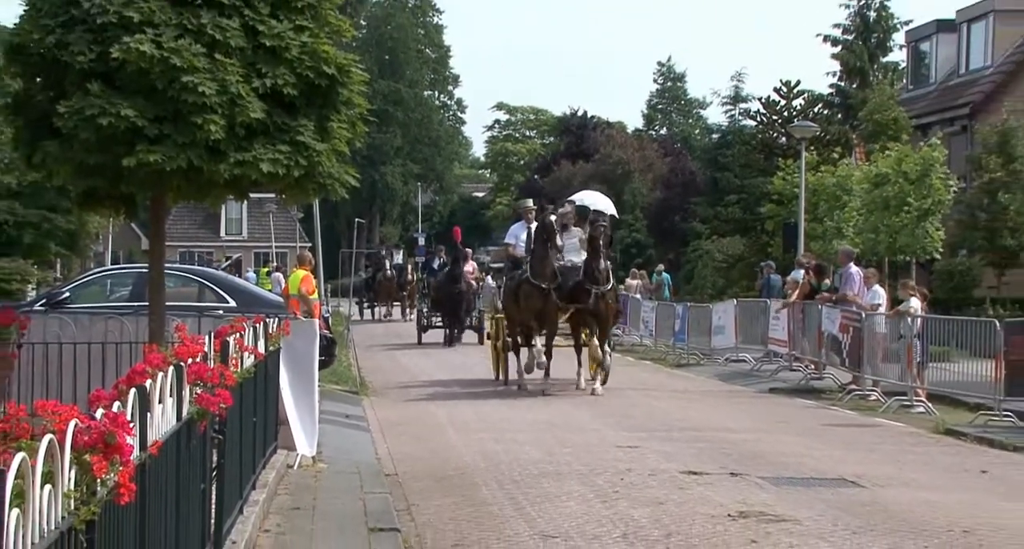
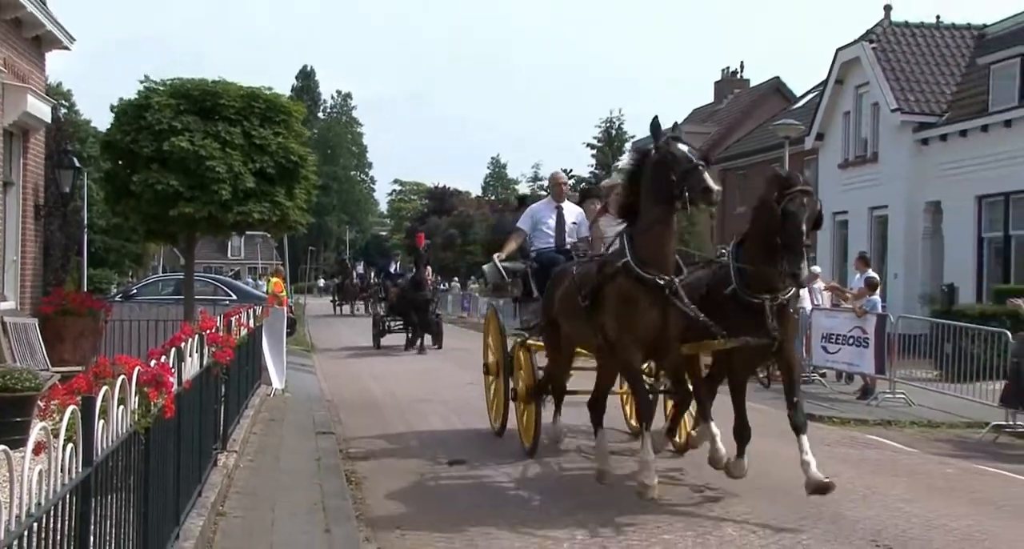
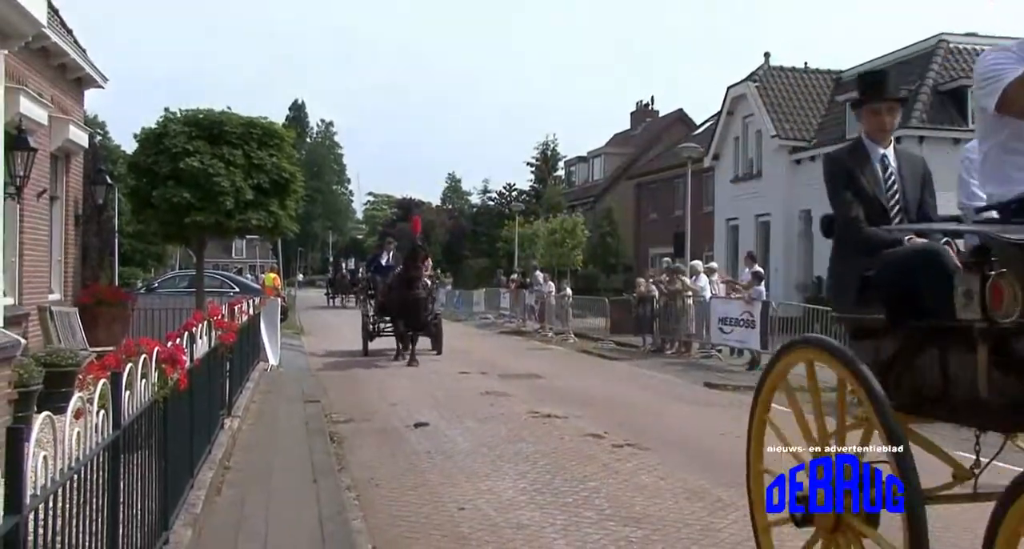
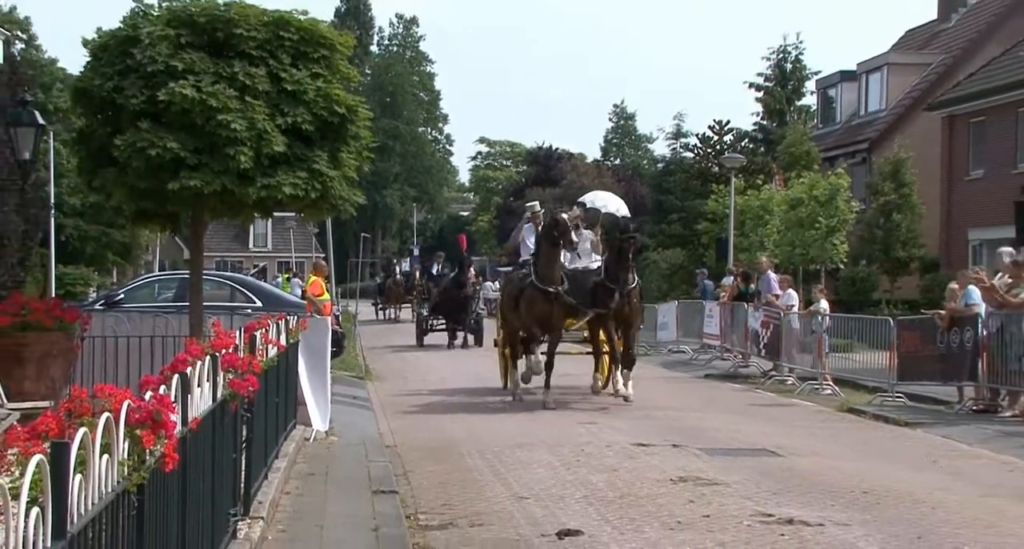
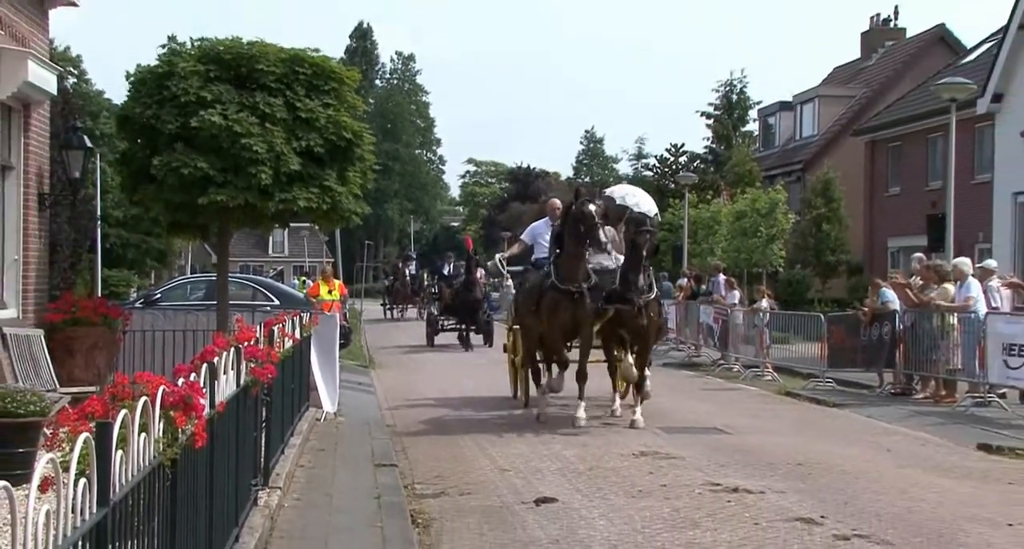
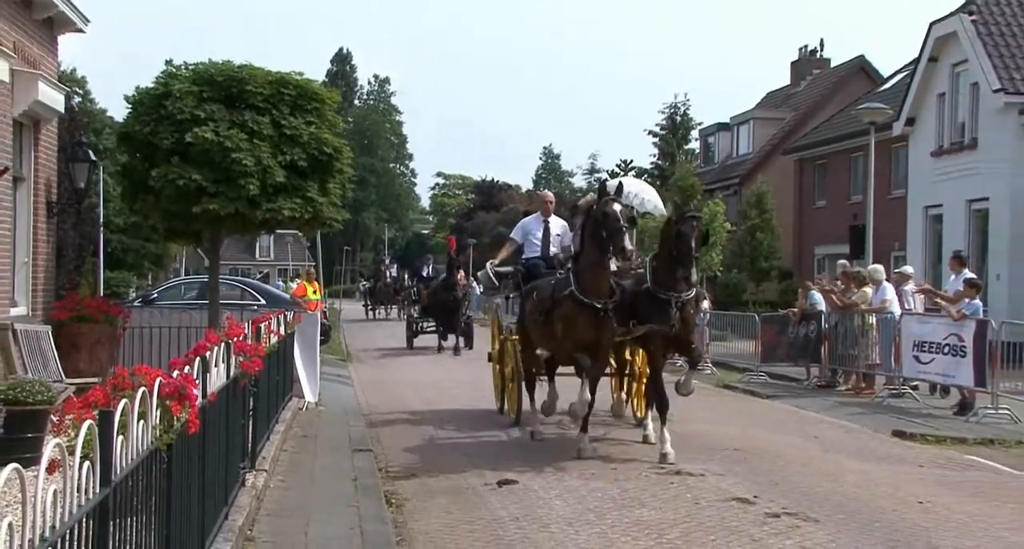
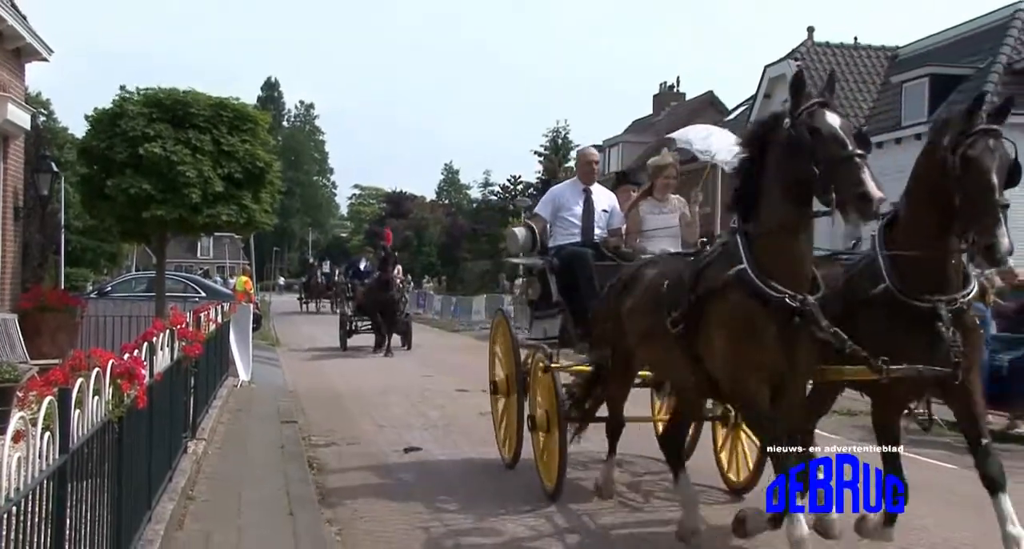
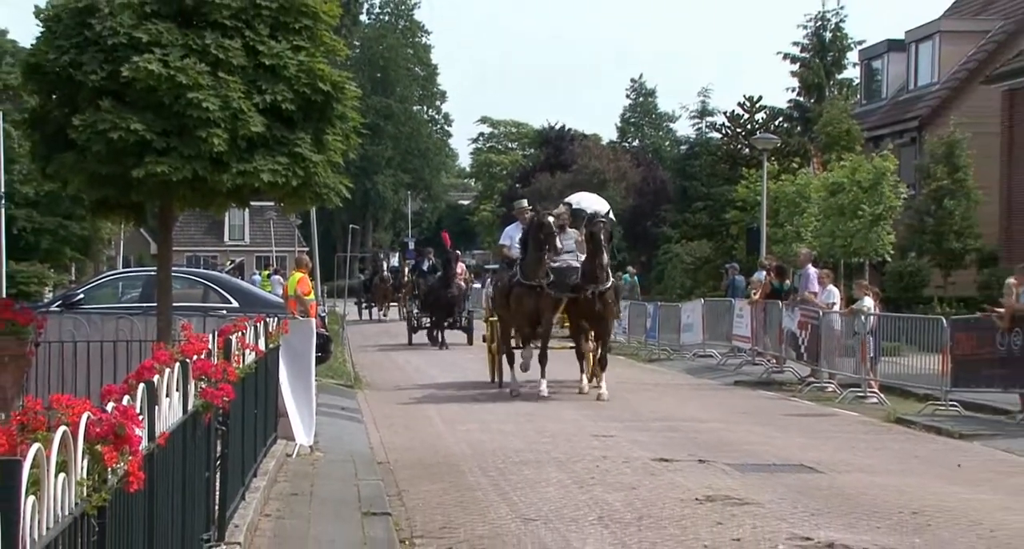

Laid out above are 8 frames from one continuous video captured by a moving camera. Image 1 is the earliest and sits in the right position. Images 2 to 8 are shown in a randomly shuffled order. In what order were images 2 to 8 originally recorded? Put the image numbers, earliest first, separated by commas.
8, 4, 5, 6, 2, 7, 3
